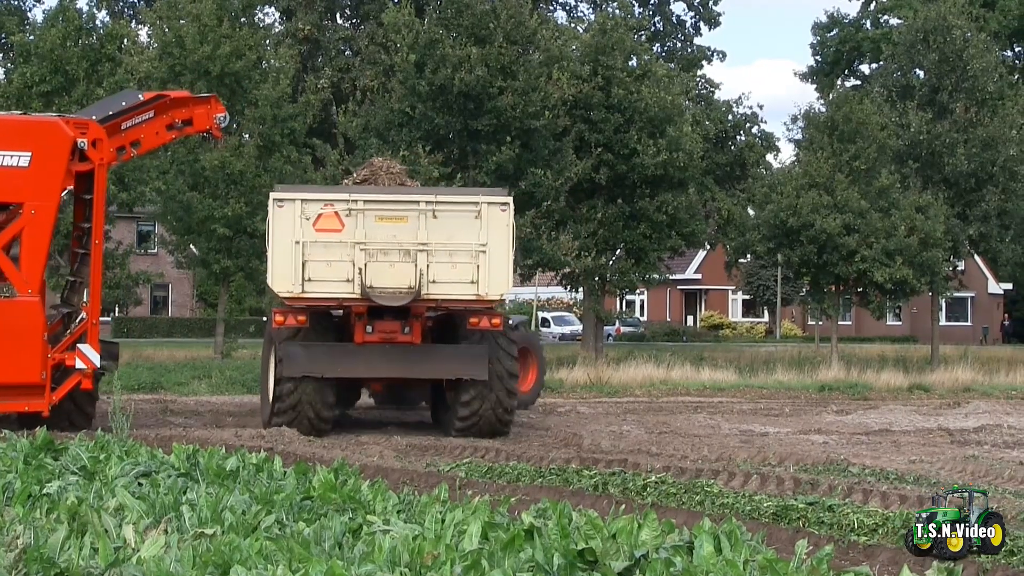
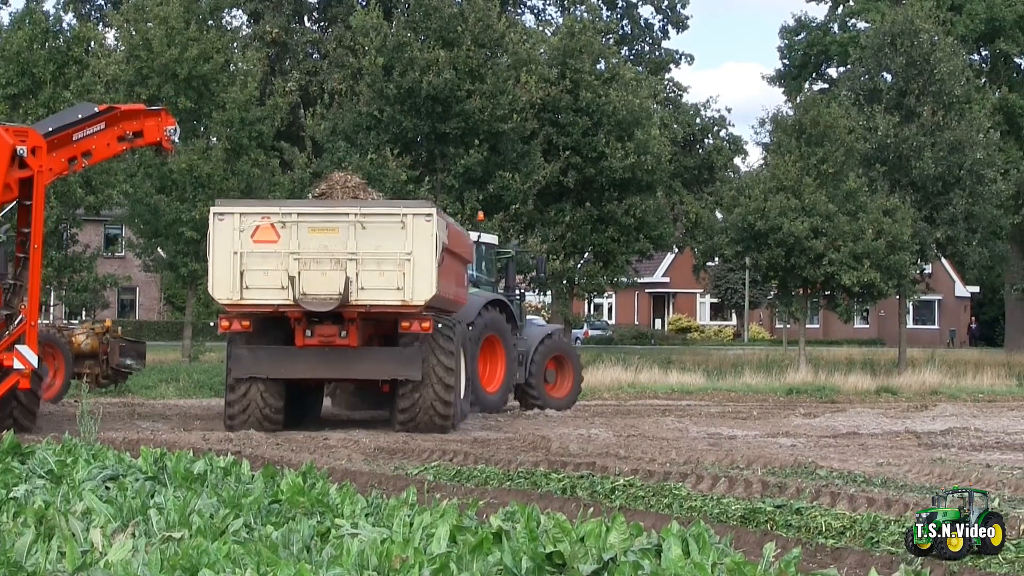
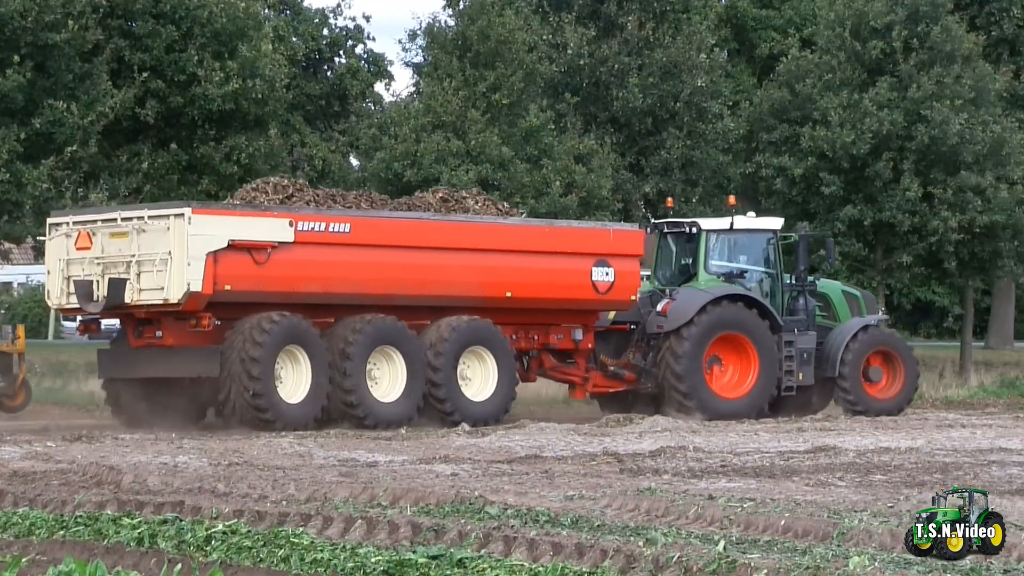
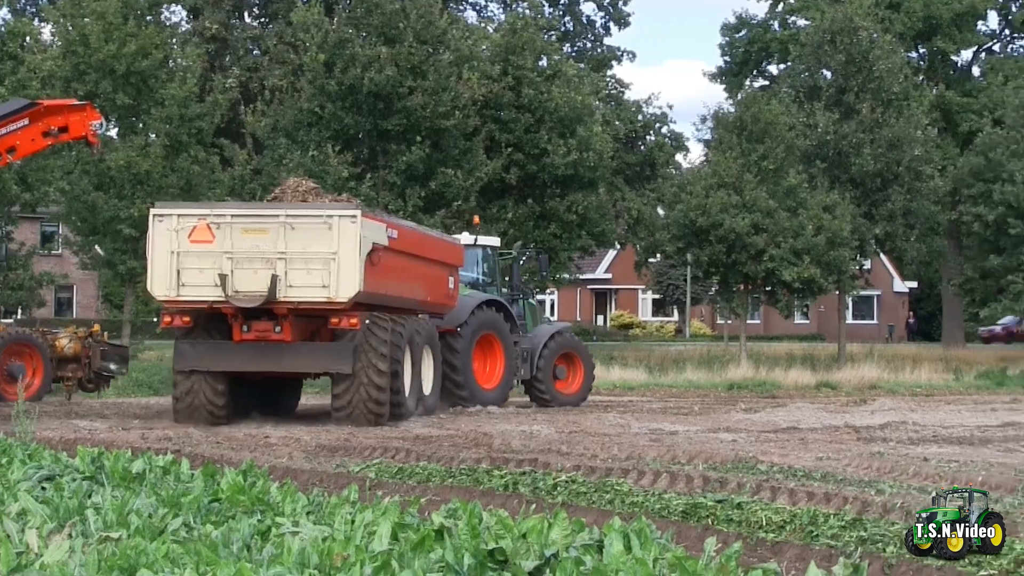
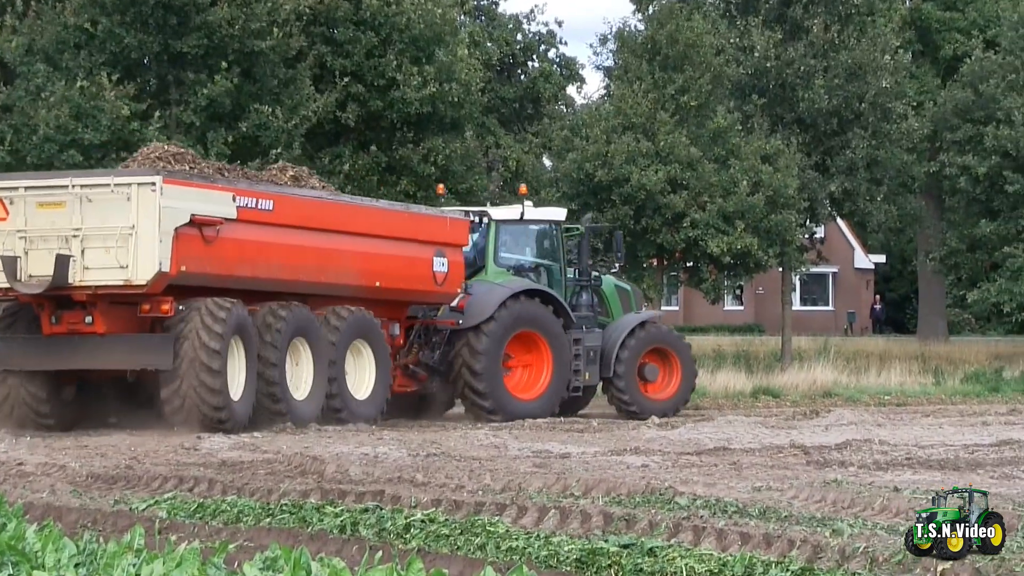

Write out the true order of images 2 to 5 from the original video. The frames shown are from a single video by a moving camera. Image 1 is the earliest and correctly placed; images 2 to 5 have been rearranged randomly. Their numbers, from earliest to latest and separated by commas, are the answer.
2, 4, 5, 3
